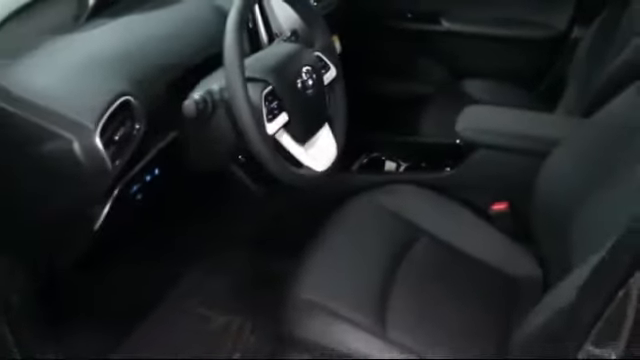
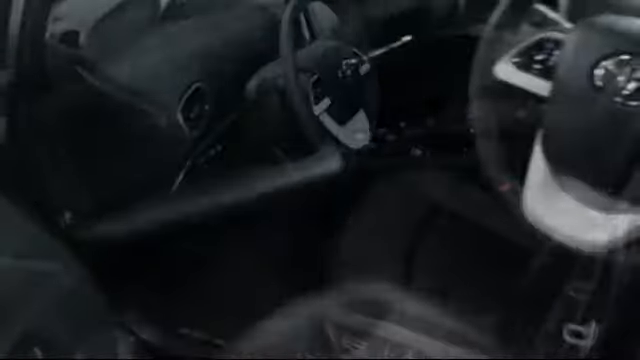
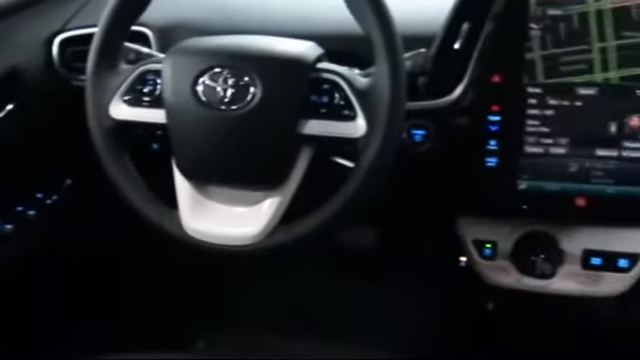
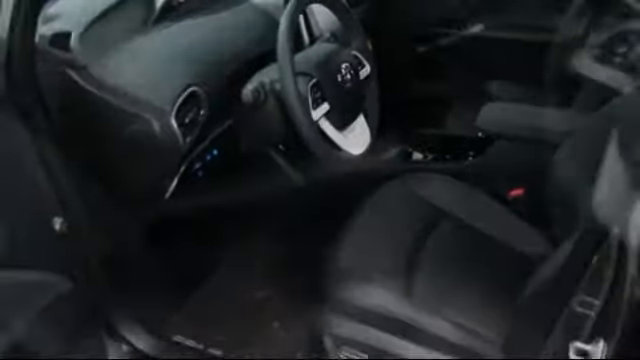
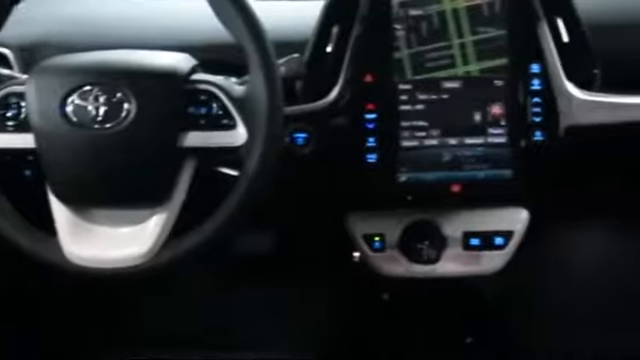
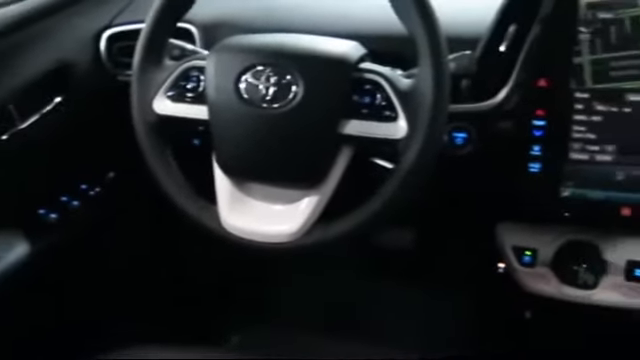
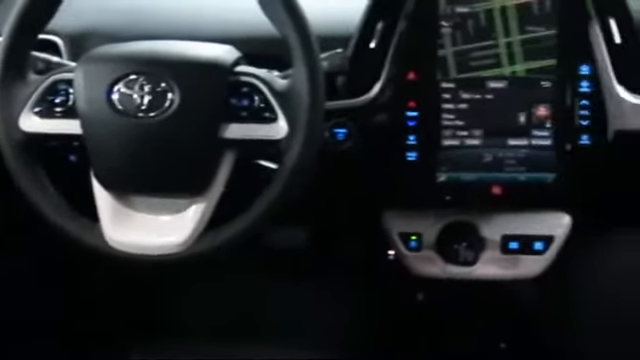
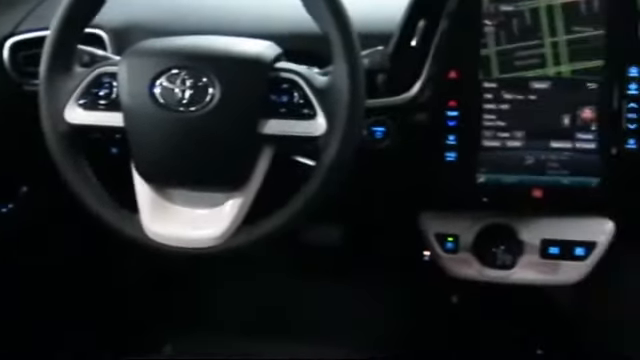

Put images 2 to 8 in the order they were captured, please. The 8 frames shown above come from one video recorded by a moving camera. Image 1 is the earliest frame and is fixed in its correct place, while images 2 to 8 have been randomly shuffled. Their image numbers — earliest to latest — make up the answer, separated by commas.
4, 2, 6, 3, 8, 7, 5
